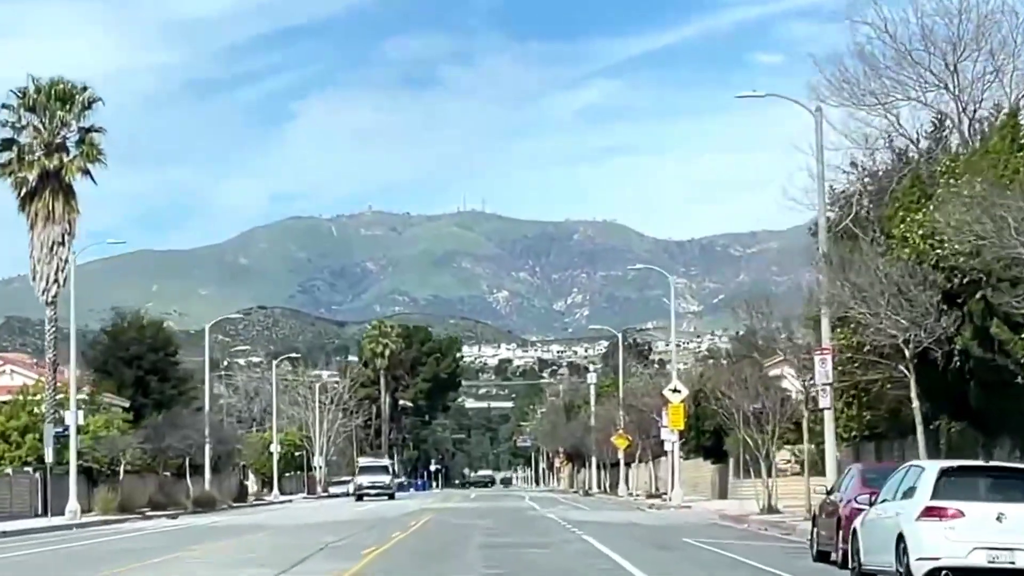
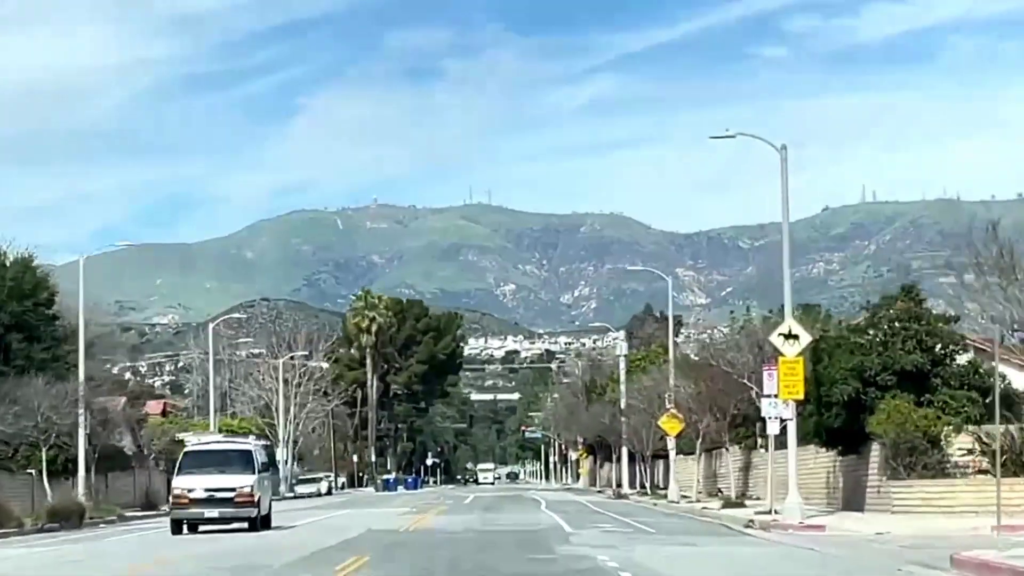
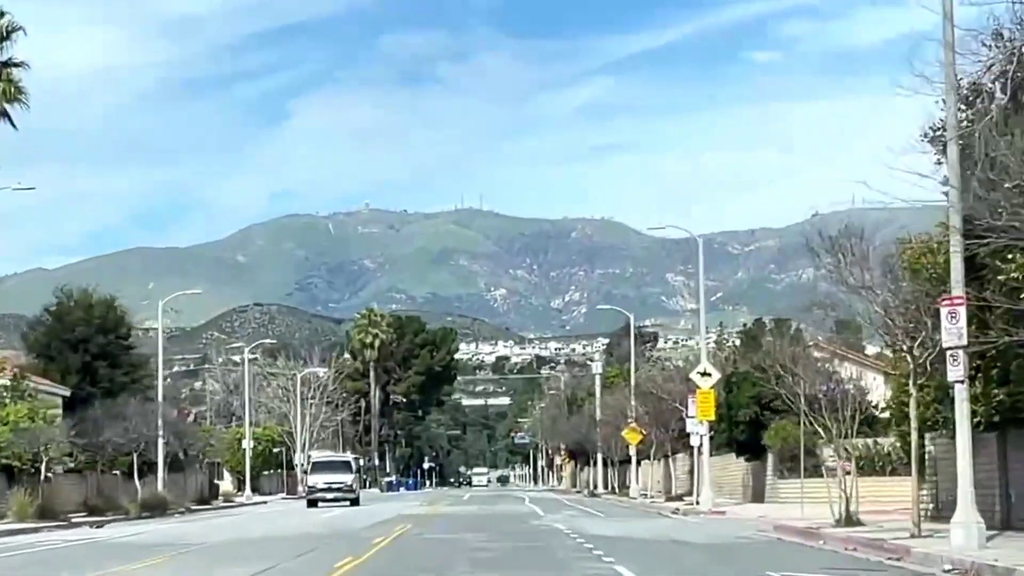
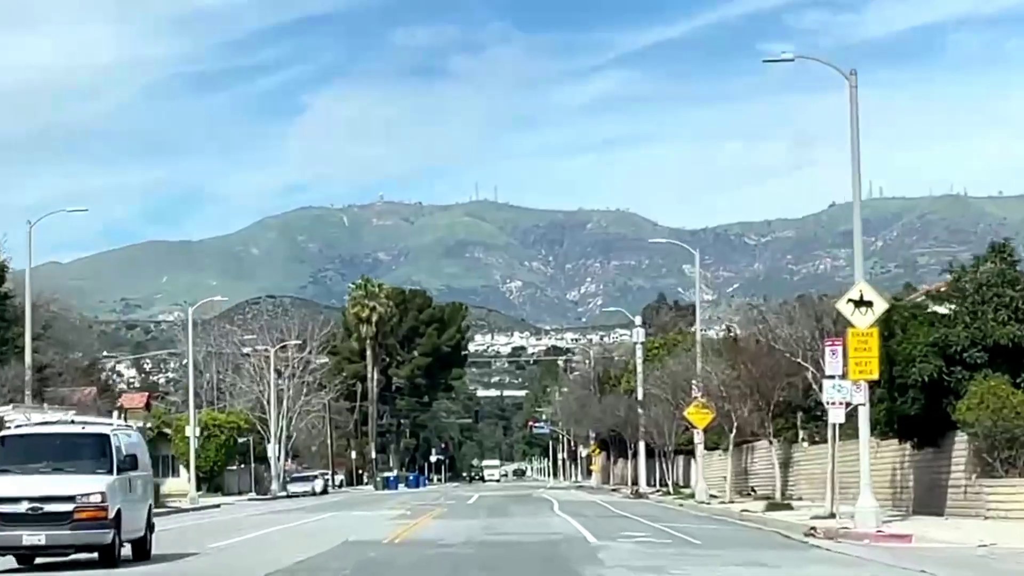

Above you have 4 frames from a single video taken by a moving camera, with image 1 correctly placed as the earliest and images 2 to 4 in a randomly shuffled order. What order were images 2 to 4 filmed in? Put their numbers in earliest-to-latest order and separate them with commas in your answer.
3, 2, 4
